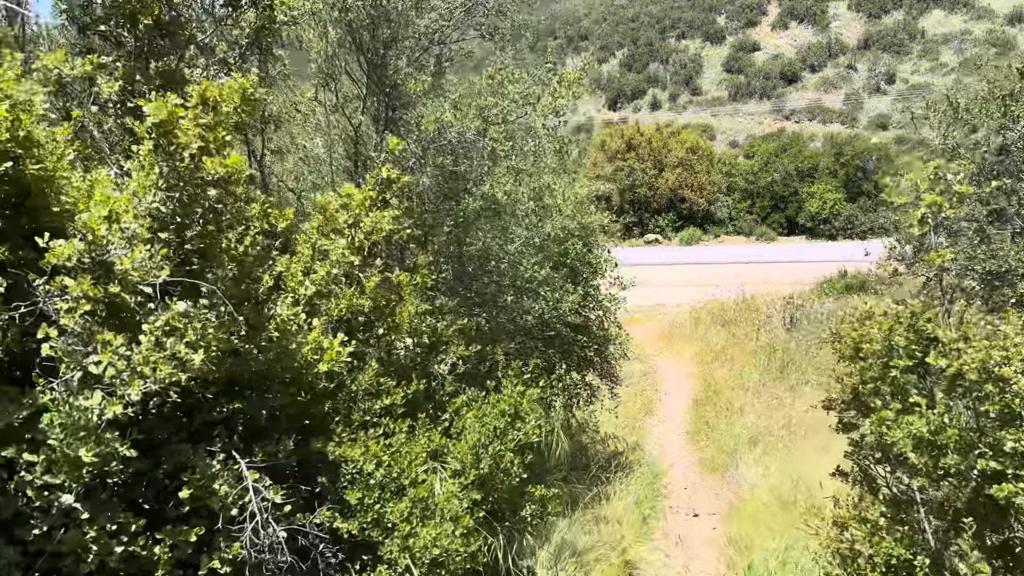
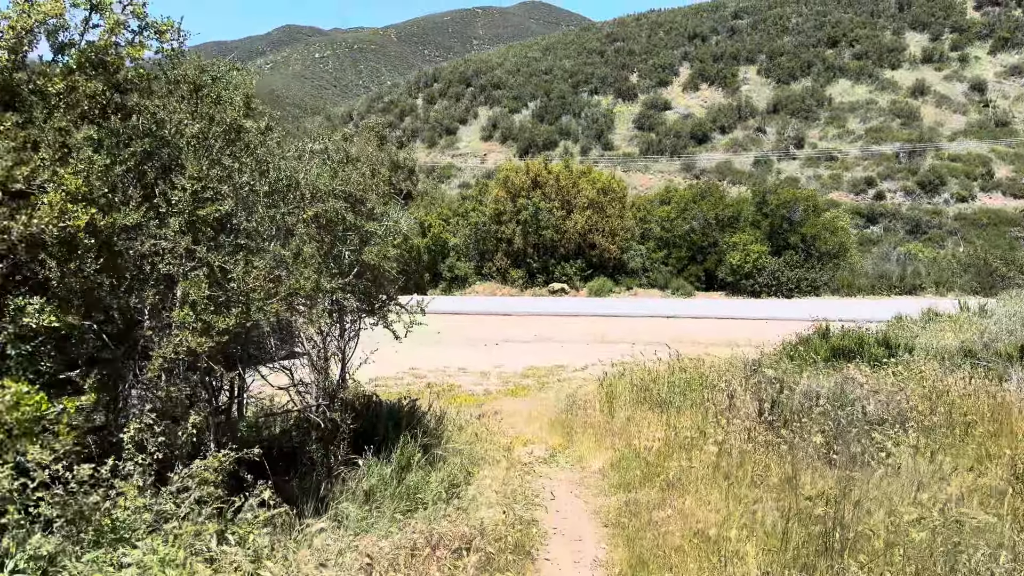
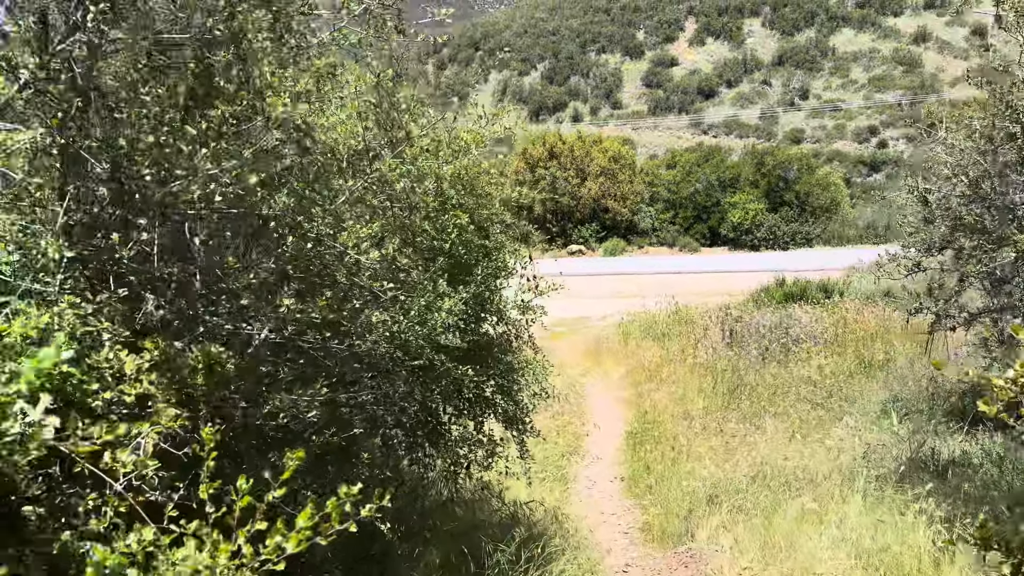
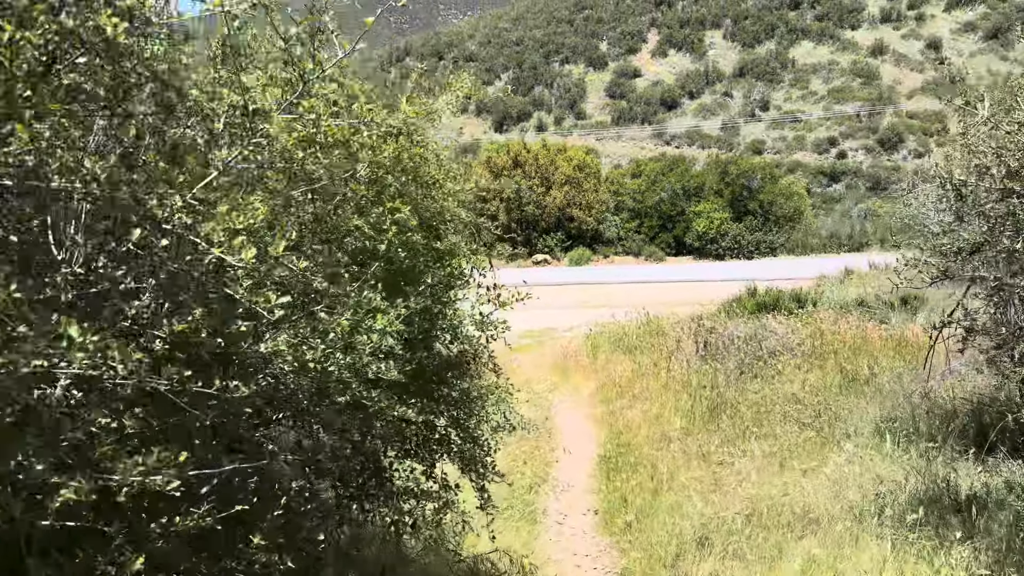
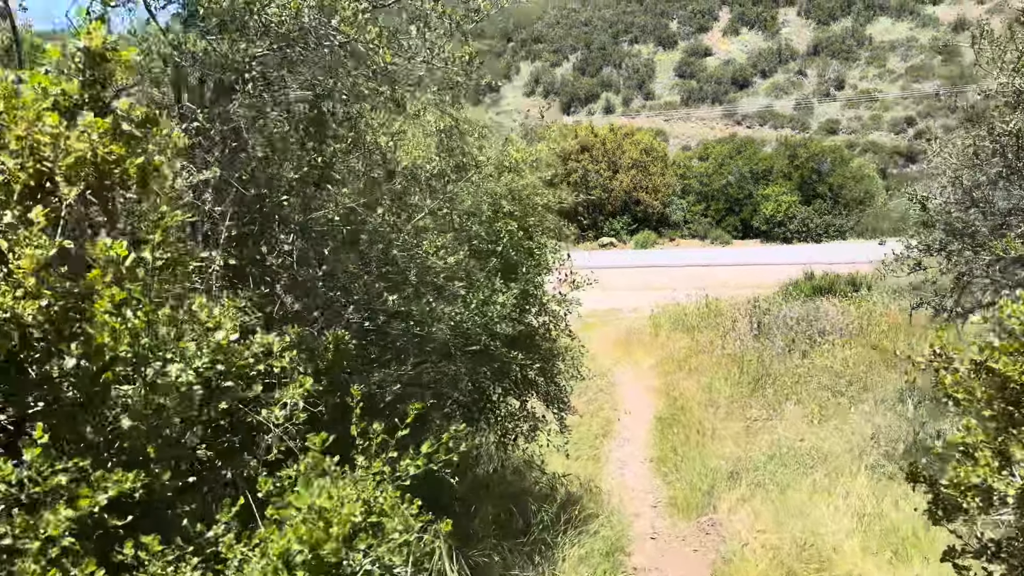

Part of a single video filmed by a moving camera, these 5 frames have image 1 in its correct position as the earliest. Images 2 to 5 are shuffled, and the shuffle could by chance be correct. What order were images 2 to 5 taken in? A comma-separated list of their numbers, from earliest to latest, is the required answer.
5, 3, 4, 2
